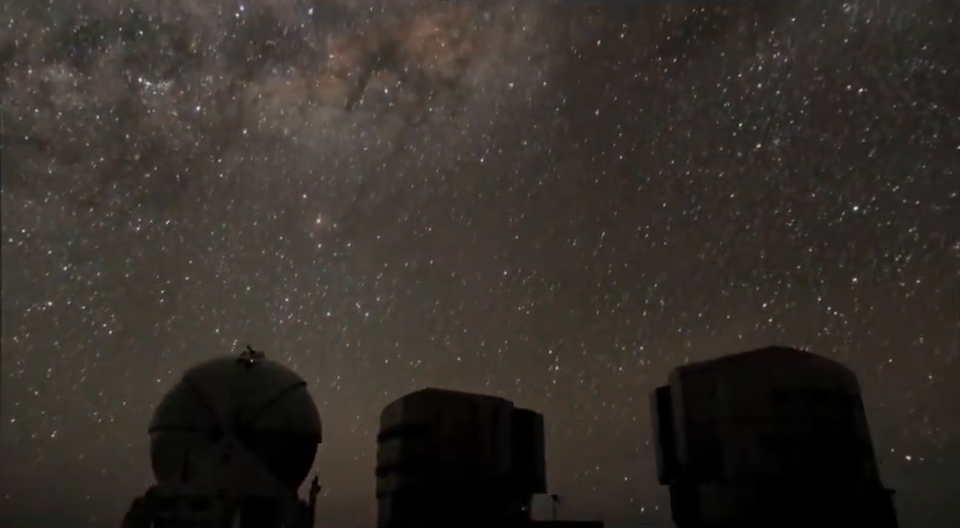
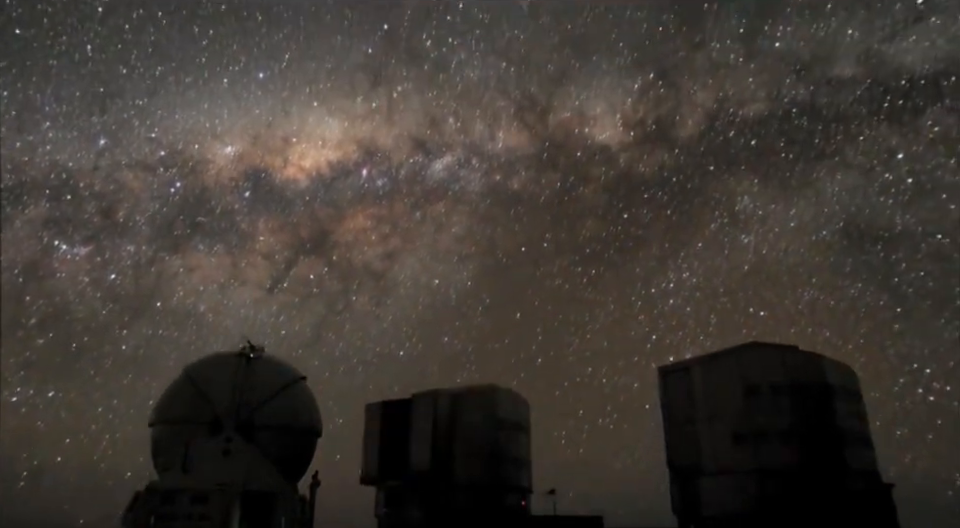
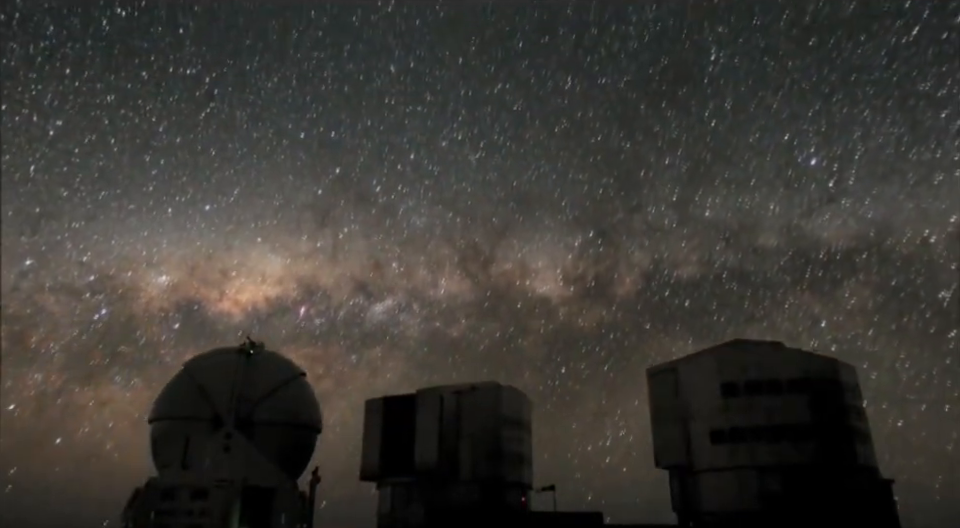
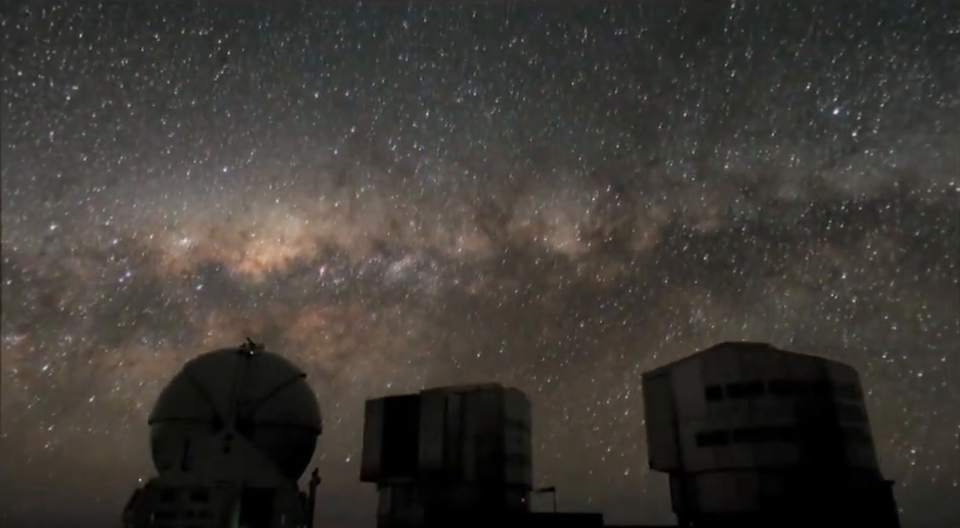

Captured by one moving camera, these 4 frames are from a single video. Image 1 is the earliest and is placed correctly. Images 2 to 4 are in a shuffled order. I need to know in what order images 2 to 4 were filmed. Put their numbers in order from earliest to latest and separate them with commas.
2, 4, 3
